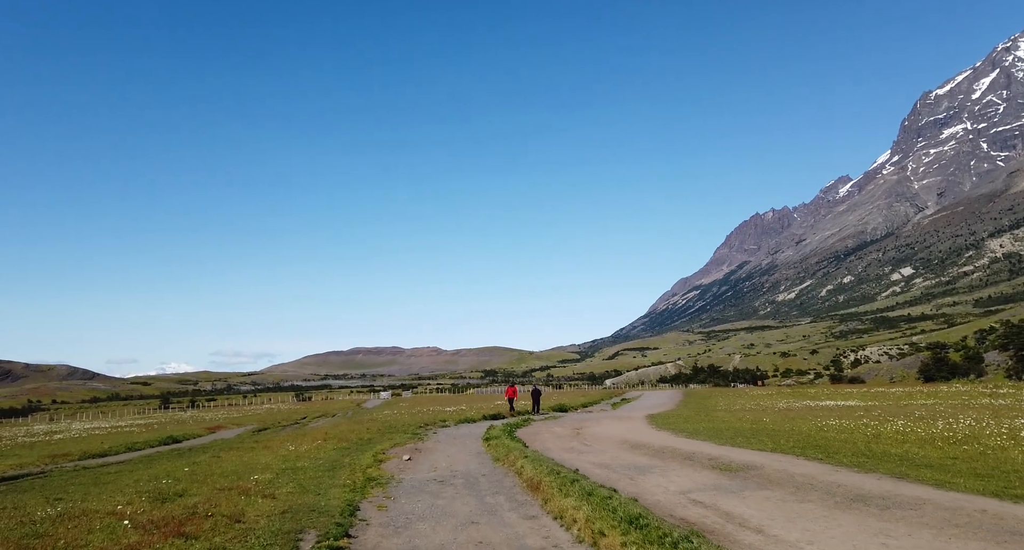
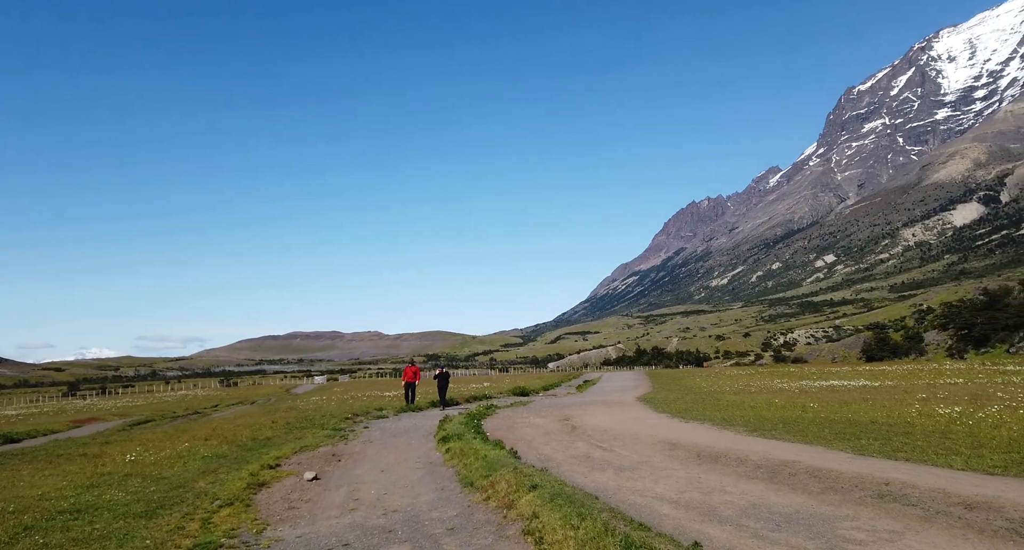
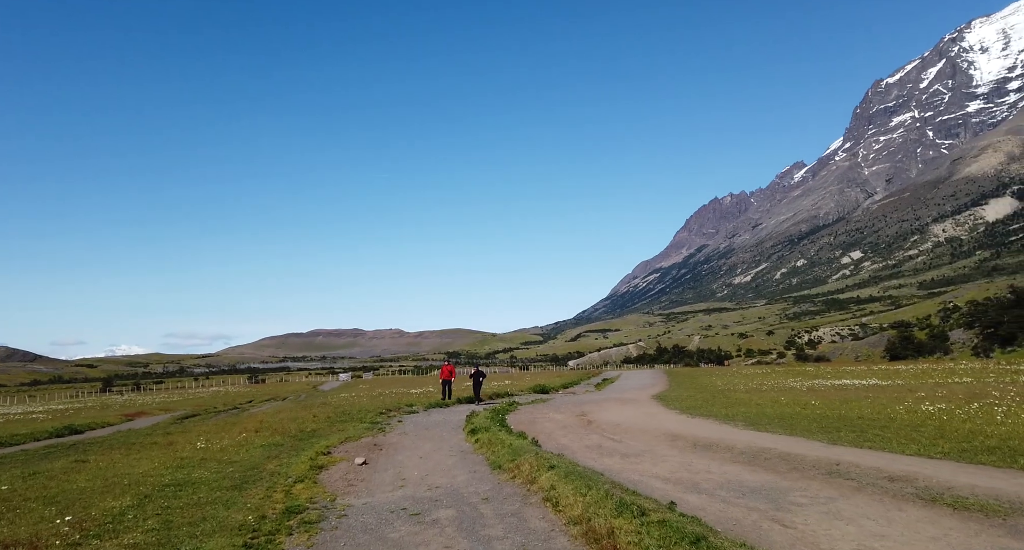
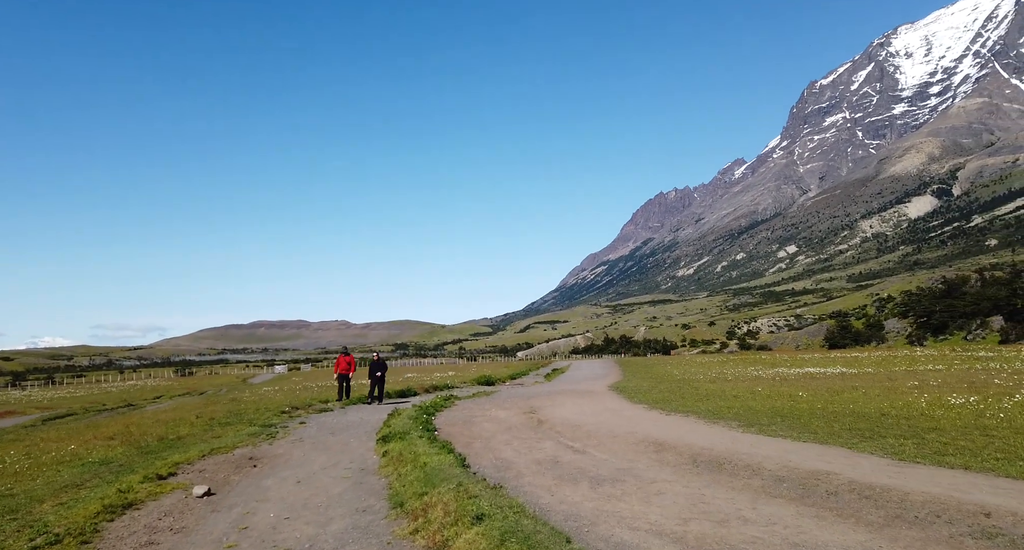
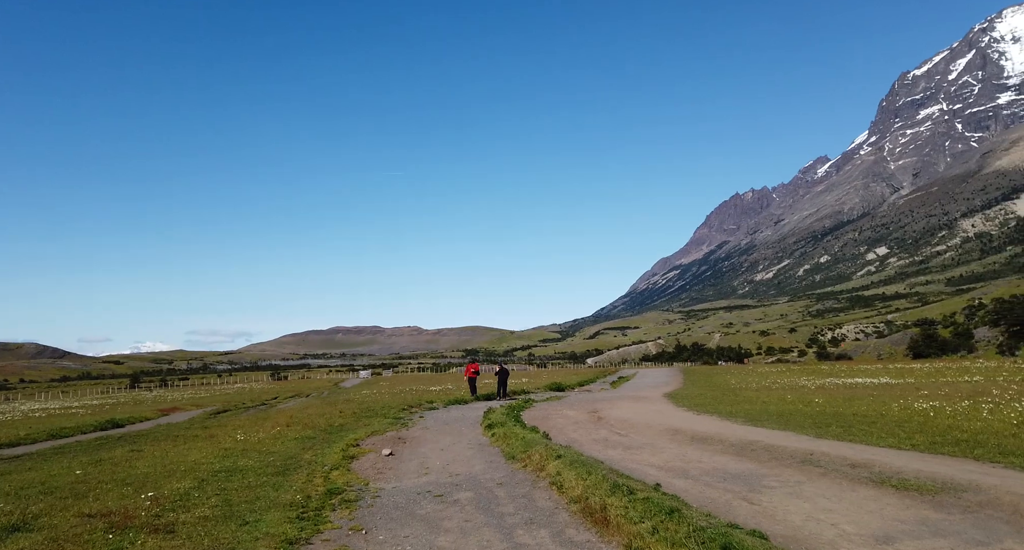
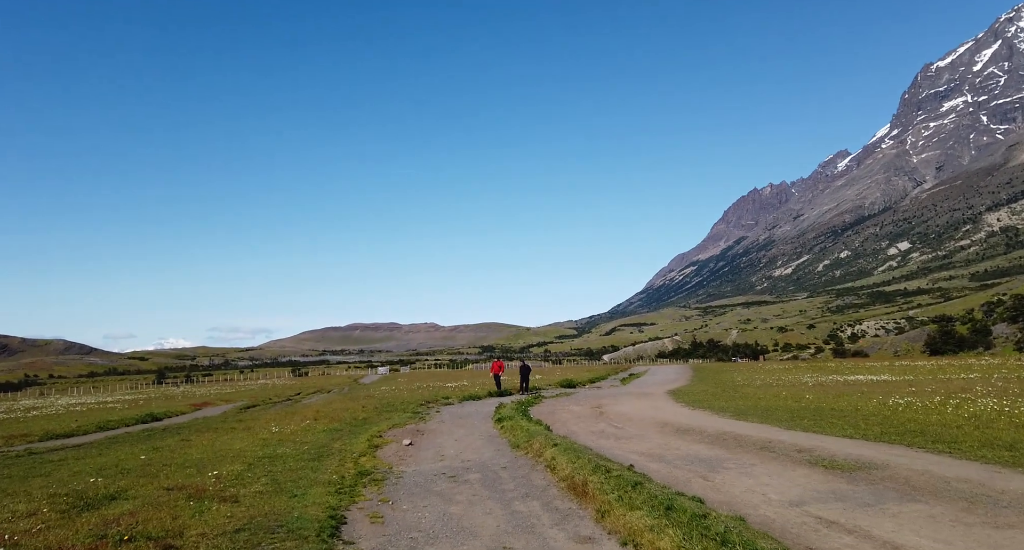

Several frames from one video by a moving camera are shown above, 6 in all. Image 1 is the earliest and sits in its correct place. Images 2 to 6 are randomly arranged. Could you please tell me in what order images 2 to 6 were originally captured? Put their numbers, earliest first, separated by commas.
6, 5, 3, 2, 4
